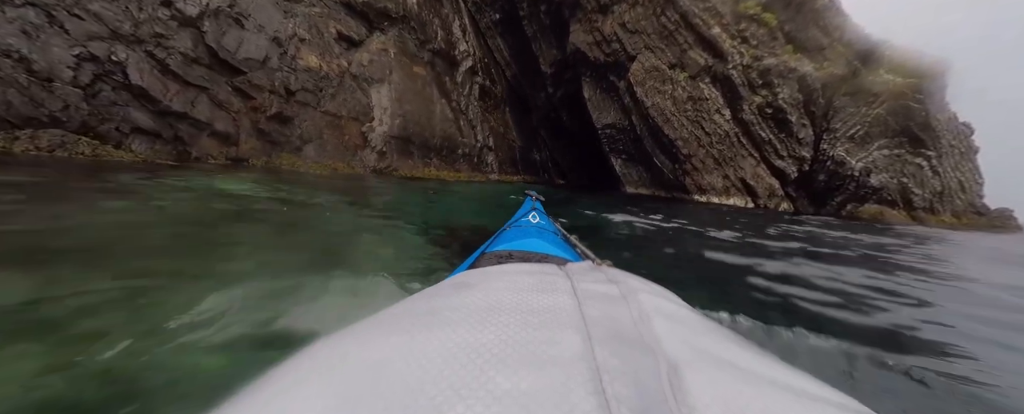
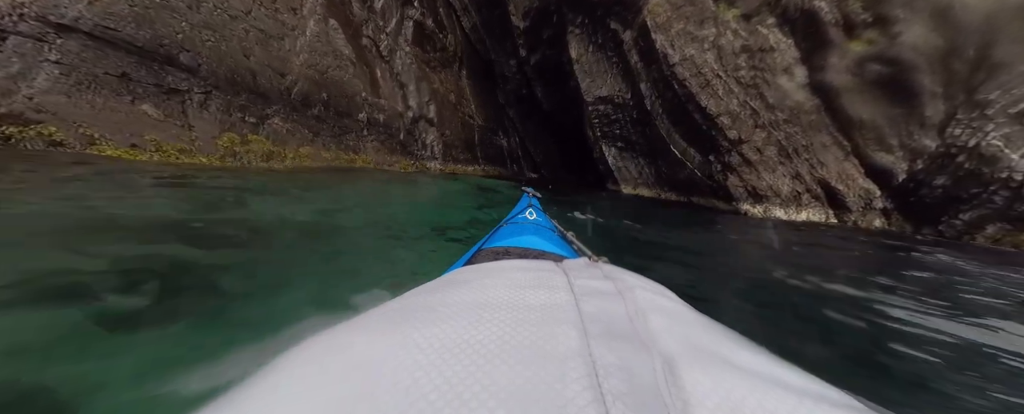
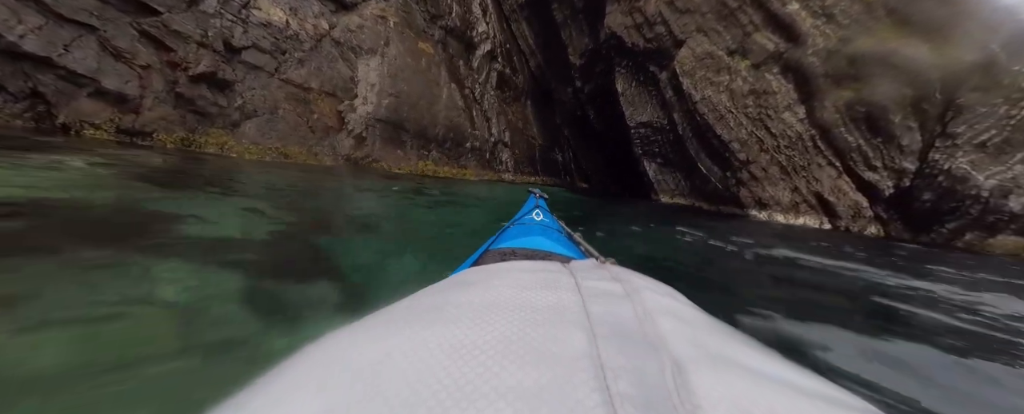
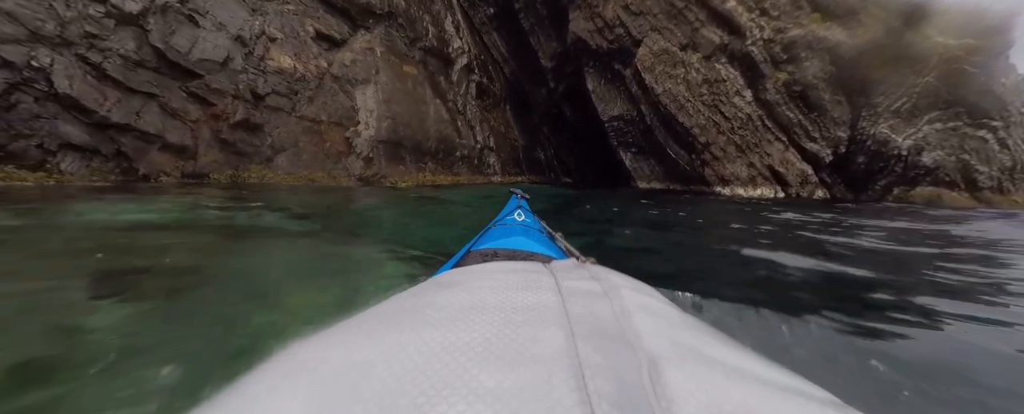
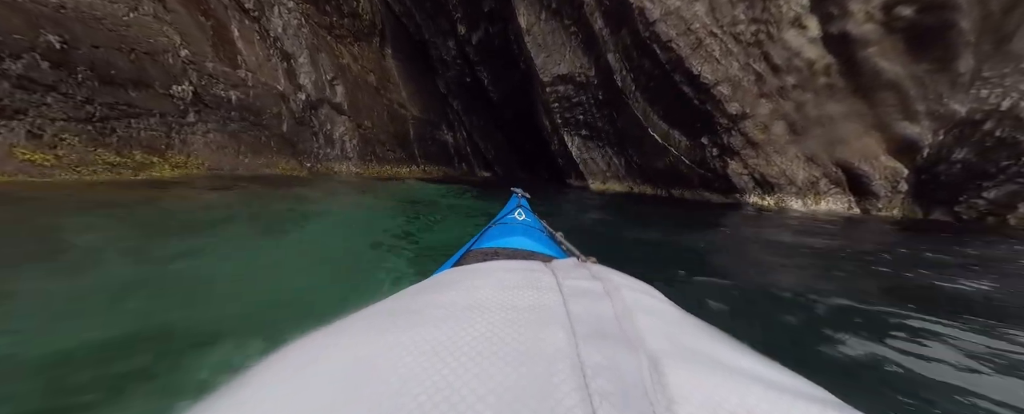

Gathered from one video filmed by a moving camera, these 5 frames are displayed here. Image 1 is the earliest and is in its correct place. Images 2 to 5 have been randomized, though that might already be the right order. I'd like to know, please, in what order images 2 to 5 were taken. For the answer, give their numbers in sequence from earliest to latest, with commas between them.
4, 3, 2, 5
